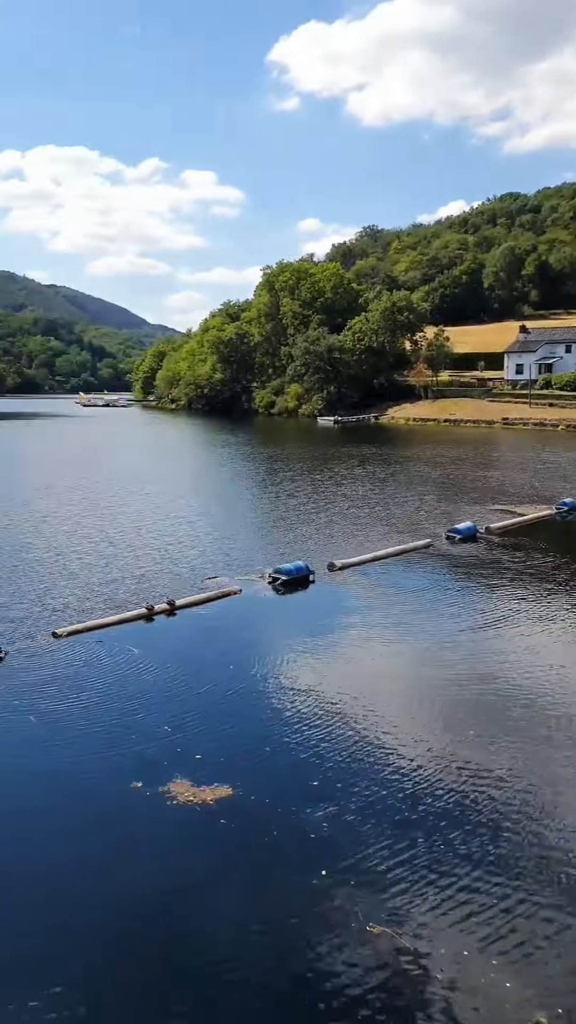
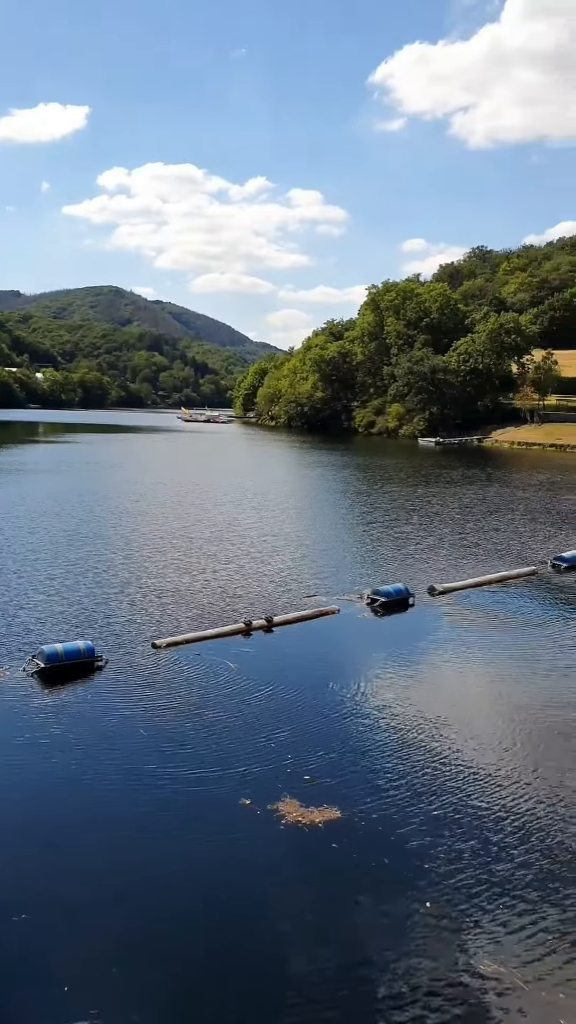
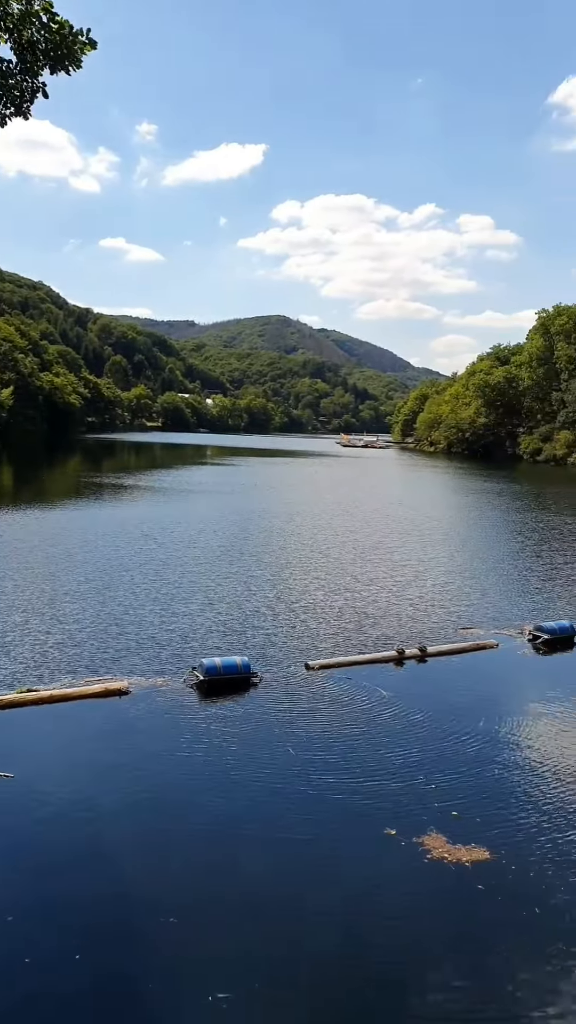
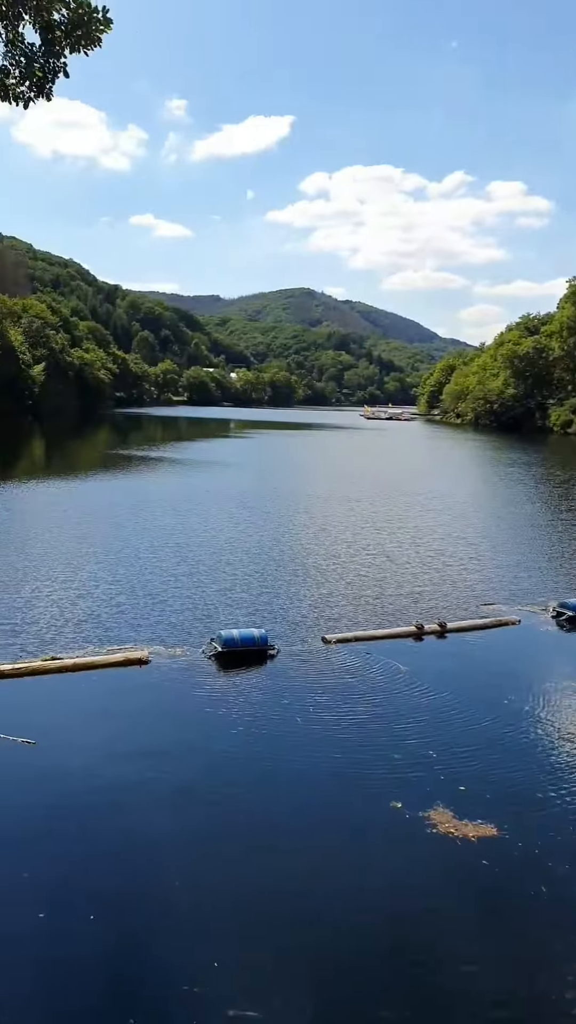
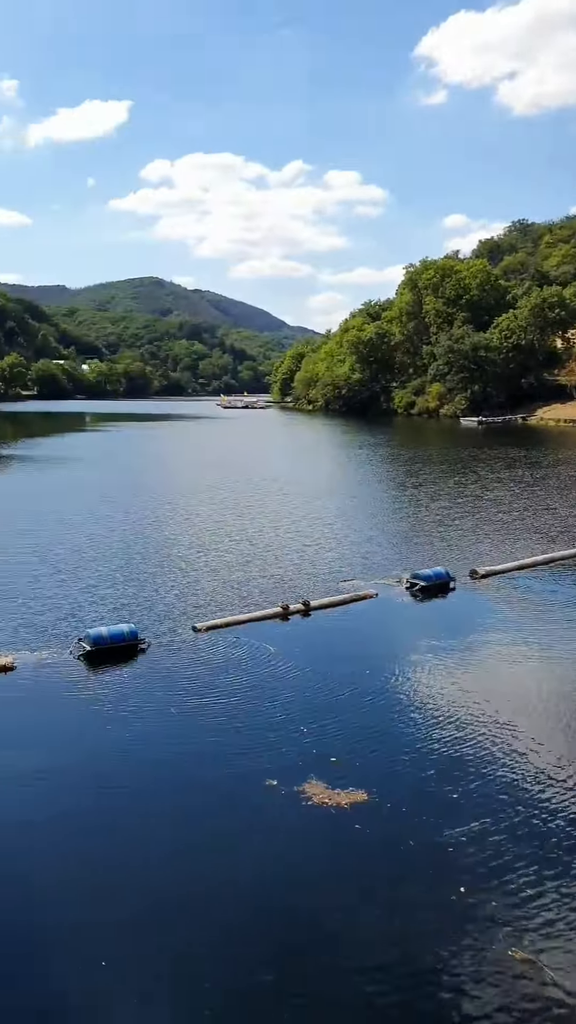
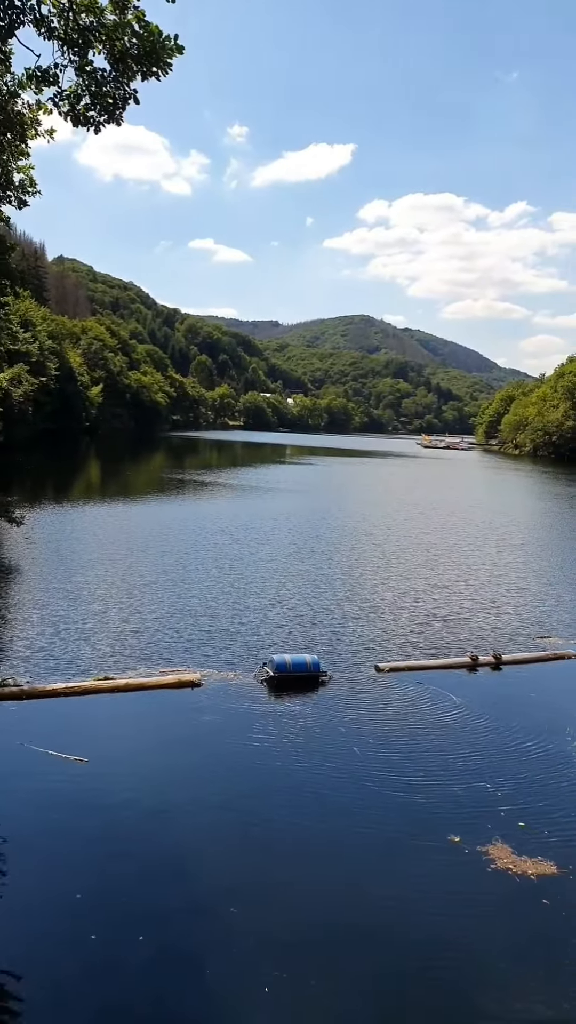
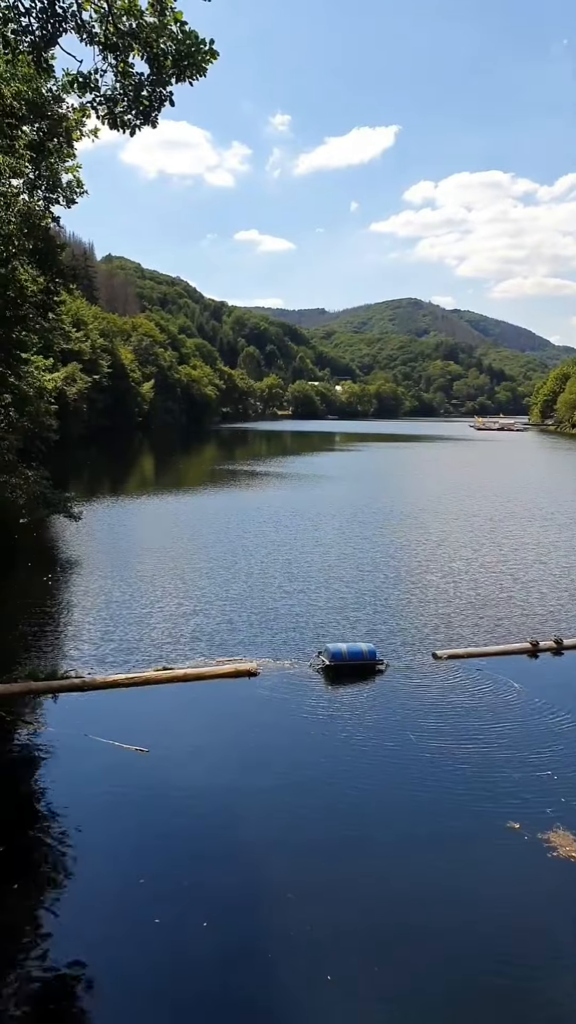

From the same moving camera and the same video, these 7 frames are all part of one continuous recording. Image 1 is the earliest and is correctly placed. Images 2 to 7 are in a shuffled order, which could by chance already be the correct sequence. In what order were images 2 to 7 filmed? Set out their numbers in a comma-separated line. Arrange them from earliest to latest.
5, 4, 7, 6, 3, 2
